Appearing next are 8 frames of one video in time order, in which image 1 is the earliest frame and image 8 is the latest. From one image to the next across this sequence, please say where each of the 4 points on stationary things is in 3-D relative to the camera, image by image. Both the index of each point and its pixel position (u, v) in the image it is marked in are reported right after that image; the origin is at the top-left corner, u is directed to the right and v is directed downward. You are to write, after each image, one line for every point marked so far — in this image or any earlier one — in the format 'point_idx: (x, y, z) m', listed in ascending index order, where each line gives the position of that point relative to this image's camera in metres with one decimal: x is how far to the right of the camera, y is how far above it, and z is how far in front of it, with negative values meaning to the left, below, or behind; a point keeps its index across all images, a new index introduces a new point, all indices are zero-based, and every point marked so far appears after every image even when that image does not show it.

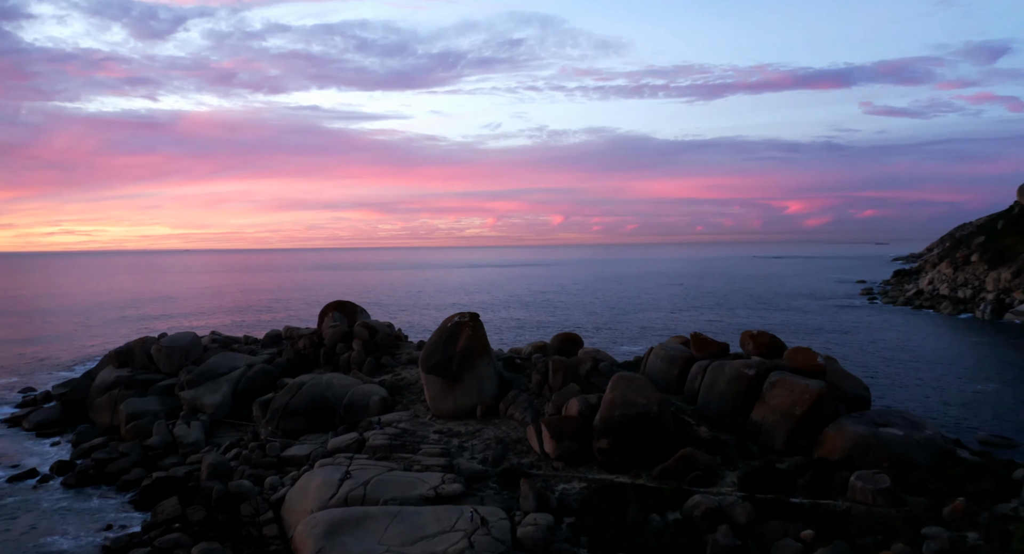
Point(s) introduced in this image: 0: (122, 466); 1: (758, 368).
0: (-8.4, -4.1, +15.6) m
1: (+4.7, -1.7, +13.7) m
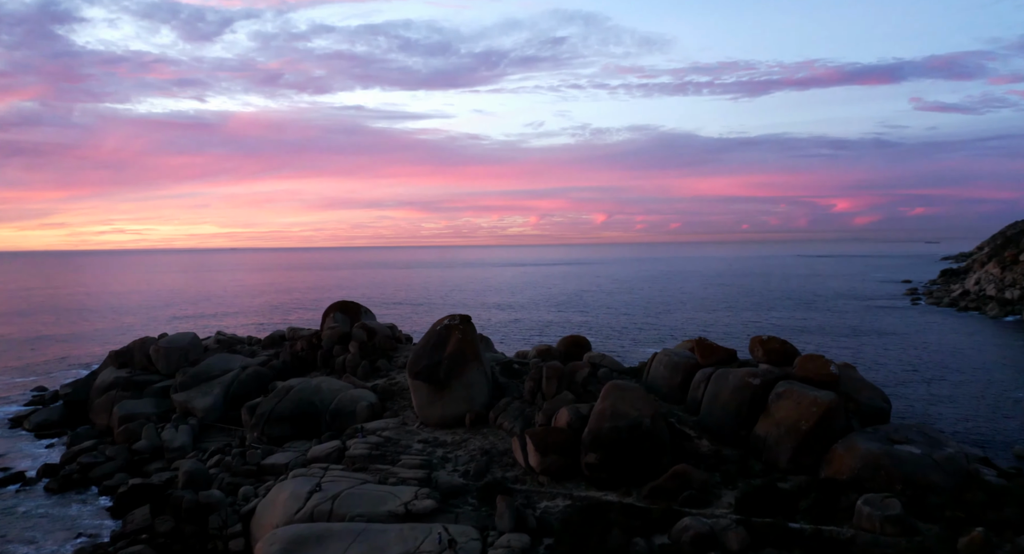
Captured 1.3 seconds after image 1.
0: (-8.6, -4.1, +15.2) m
1: (+4.4, -1.8, +12.6) m
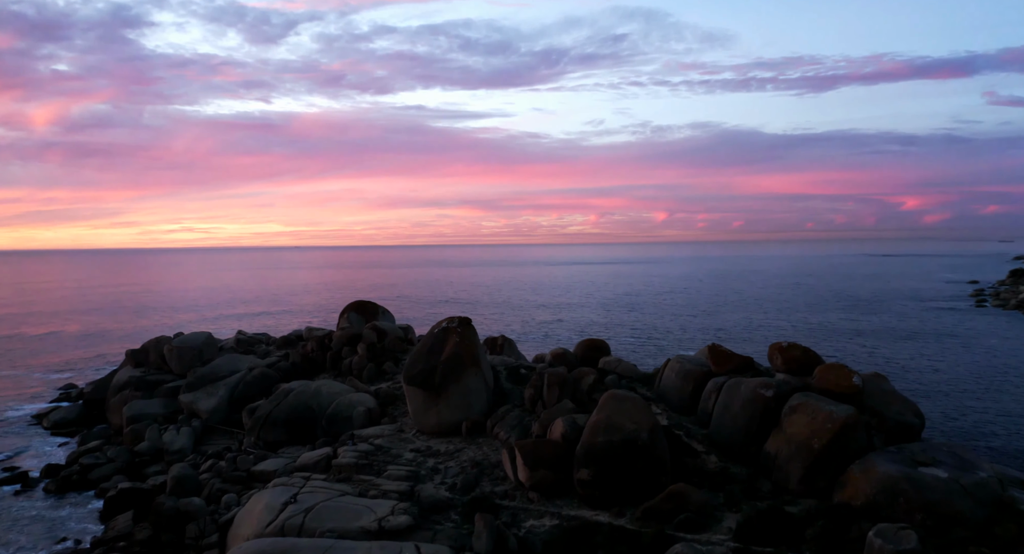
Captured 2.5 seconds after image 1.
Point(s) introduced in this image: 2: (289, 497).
0: (-8.5, -4.1, +15.0) m
1: (+4.3, -1.8, +11.6) m
2: (-3.4, -3.3, +10.9) m
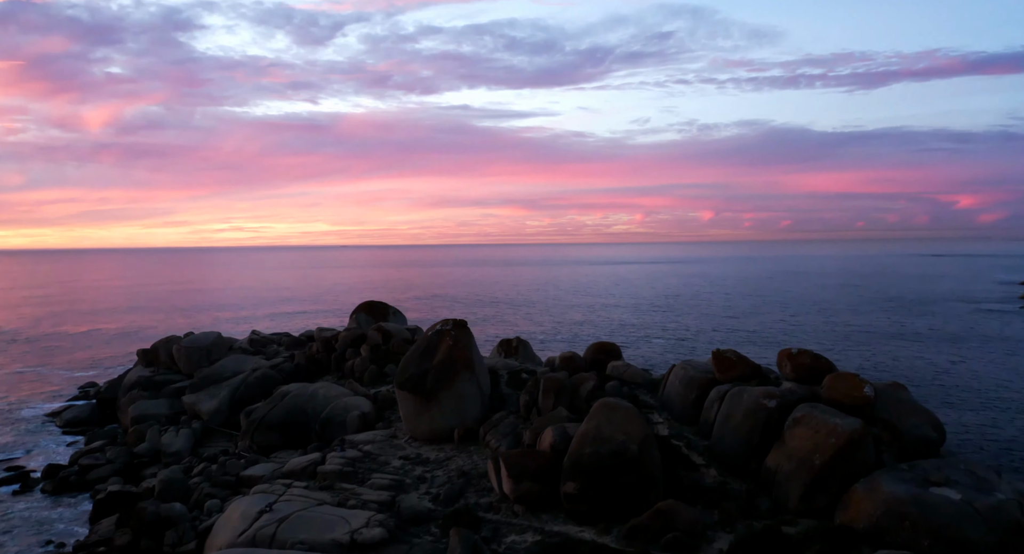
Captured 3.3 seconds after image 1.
0: (-8.5, -4.1, +14.9) m
1: (+4.1, -1.9, +10.9) m
2: (-3.6, -3.4, +10.6) m
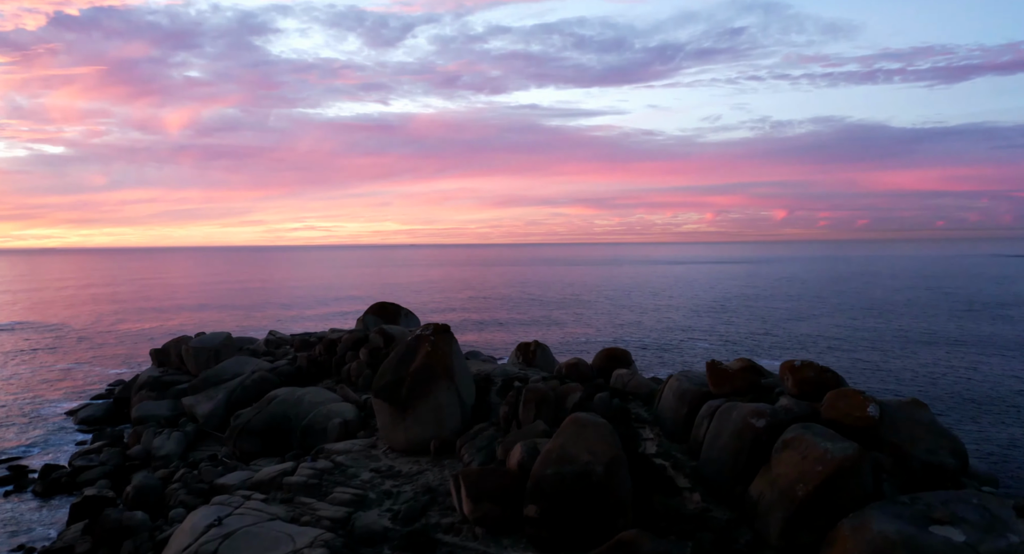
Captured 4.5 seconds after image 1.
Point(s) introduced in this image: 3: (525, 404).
0: (-8.7, -4.1, +14.9) m
1: (+3.5, -1.9, +9.8) m
2: (-4.2, -3.4, +10.2) m
3: (+0.2, -2.1, +12.1) m
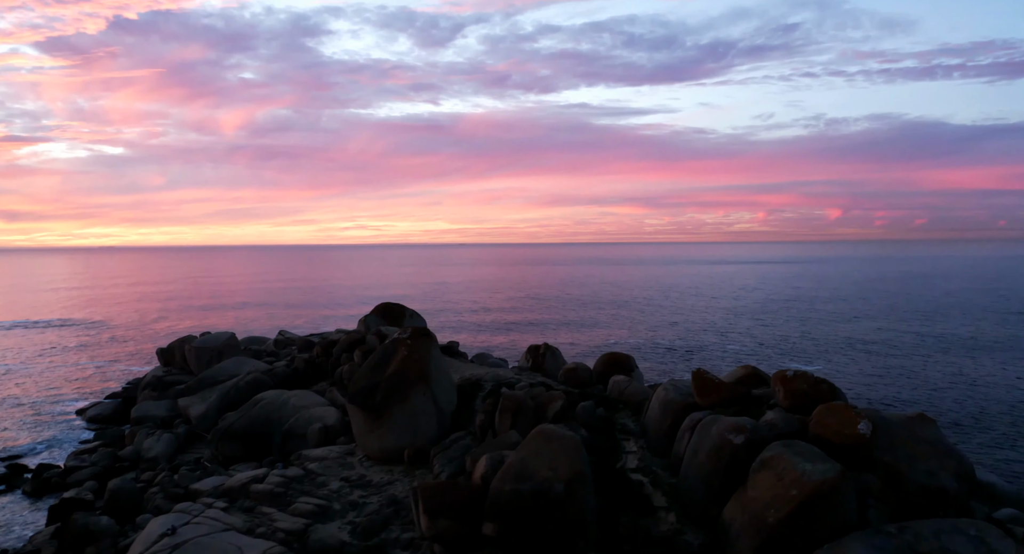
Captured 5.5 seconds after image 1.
0: (-8.9, -4.1, +14.8) m
1: (+3.0, -2.0, +9.1) m
2: (-4.7, -3.4, +9.9) m
3: (-0.2, -2.2, +11.5) m
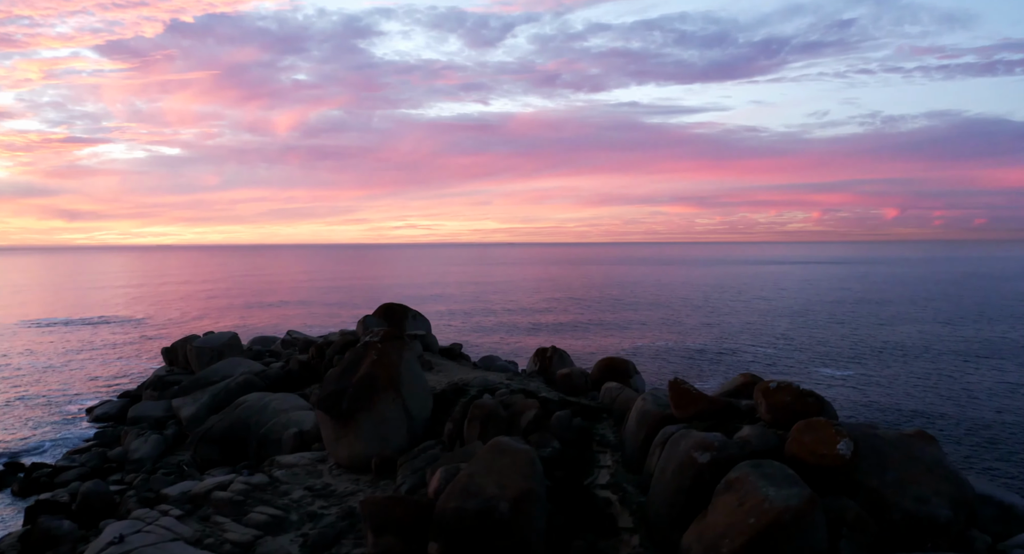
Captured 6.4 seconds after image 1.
0: (-9.2, -4.1, +14.8) m
1: (+2.4, -2.1, +8.4) m
2: (-5.2, -3.5, +9.6) m
3: (-0.6, -2.2, +11.0) m
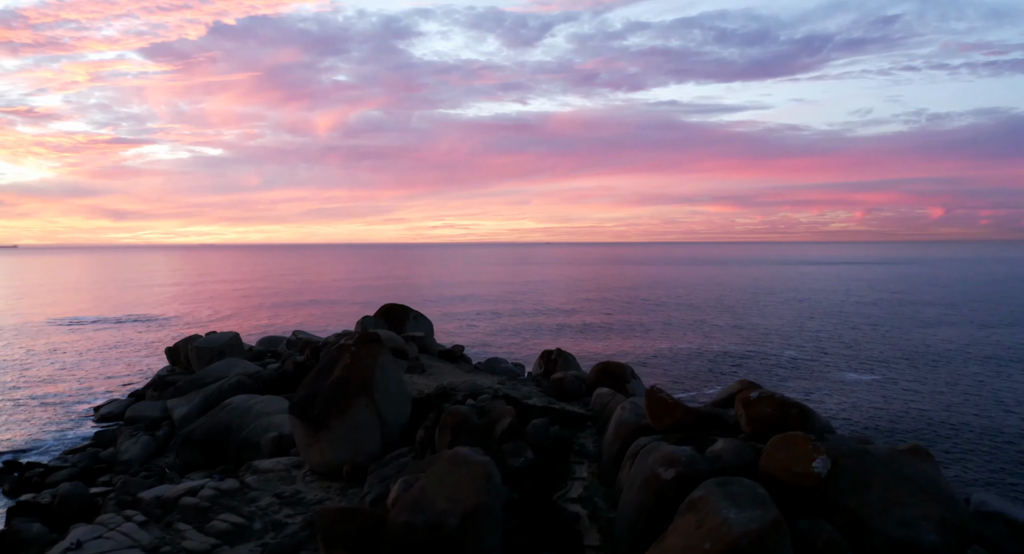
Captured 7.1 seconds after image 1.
0: (-9.4, -4.1, +14.8) m
1: (+1.9, -2.1, +7.9) m
2: (-5.7, -3.5, +9.5) m
3: (-1.0, -2.3, +10.6) m
